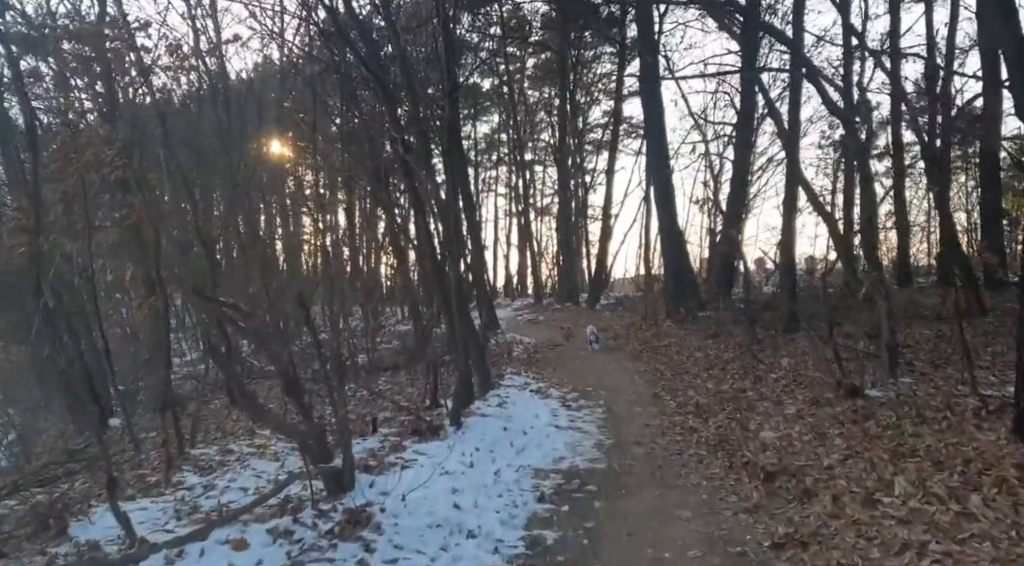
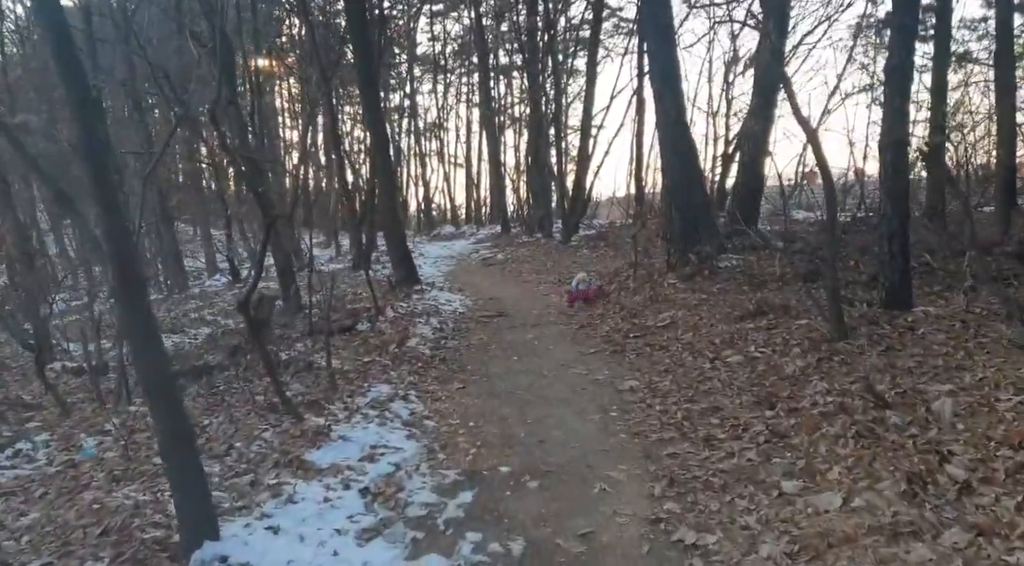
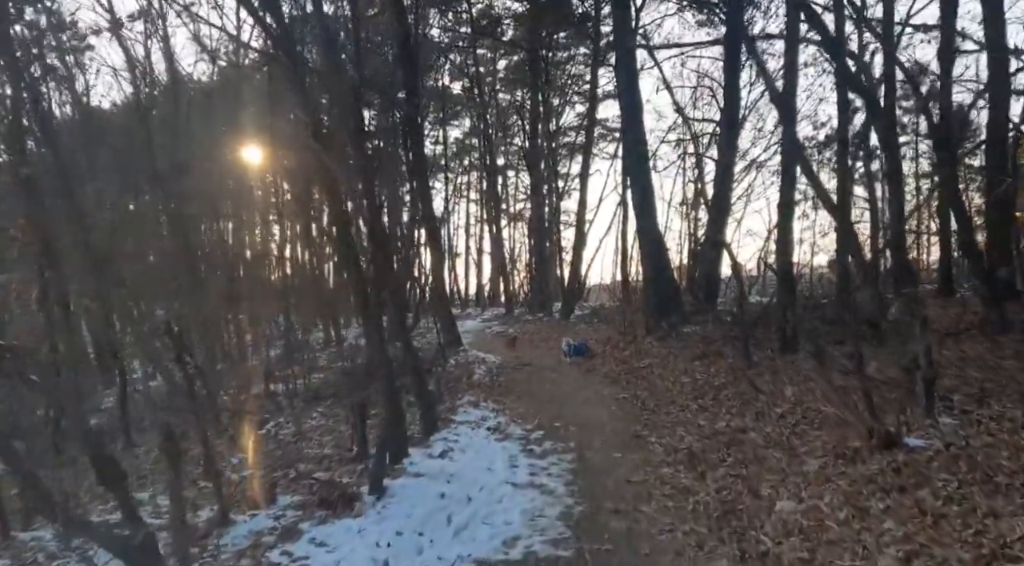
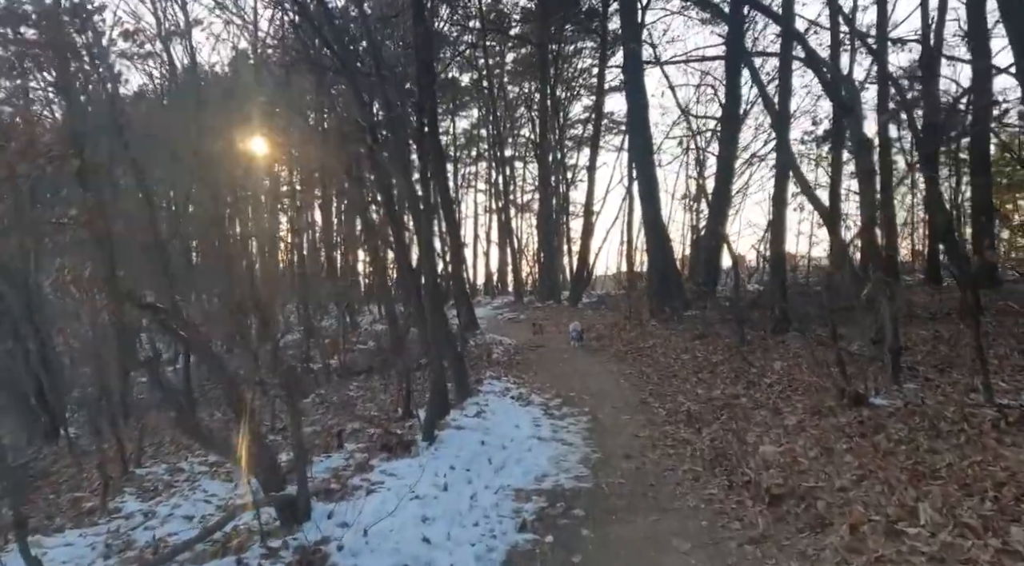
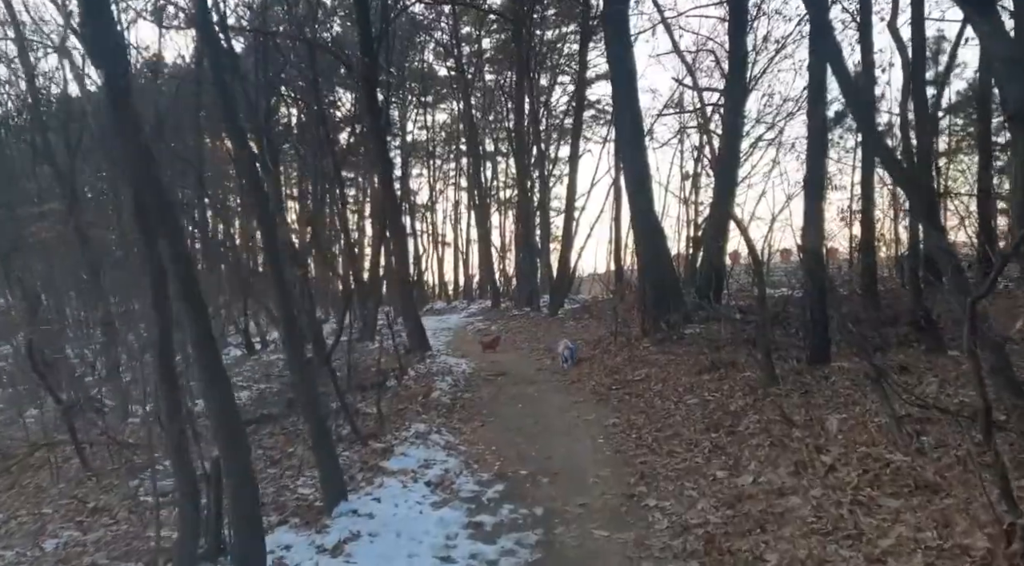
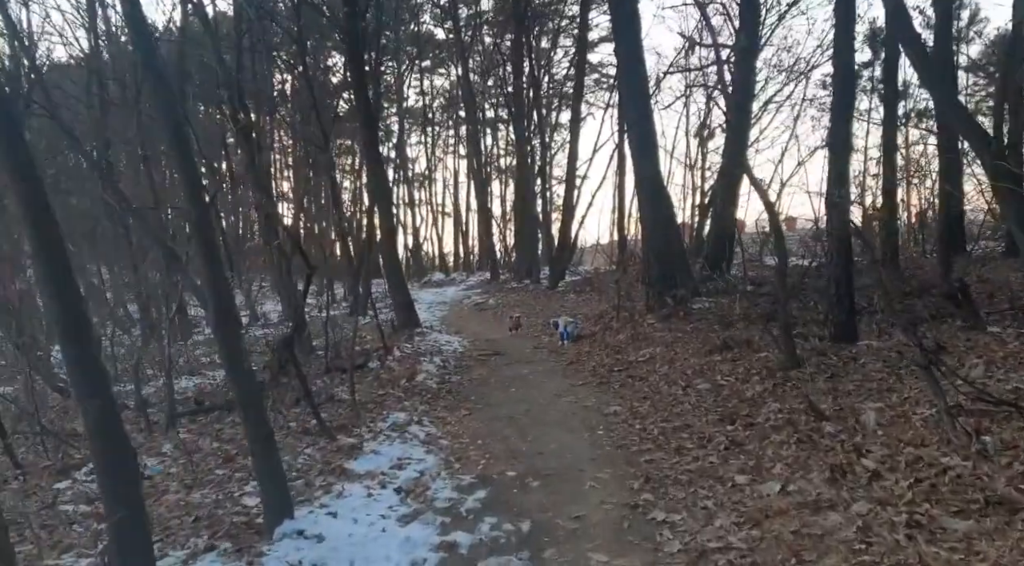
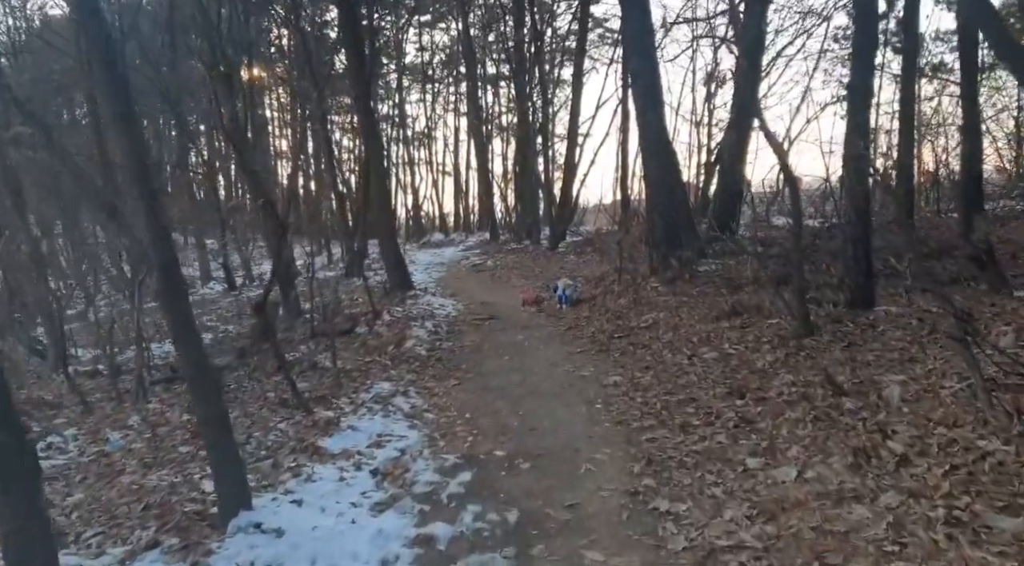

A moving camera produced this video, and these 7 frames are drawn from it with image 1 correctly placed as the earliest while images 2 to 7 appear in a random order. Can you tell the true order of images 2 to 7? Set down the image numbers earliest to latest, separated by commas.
4, 3, 5, 6, 7, 2
